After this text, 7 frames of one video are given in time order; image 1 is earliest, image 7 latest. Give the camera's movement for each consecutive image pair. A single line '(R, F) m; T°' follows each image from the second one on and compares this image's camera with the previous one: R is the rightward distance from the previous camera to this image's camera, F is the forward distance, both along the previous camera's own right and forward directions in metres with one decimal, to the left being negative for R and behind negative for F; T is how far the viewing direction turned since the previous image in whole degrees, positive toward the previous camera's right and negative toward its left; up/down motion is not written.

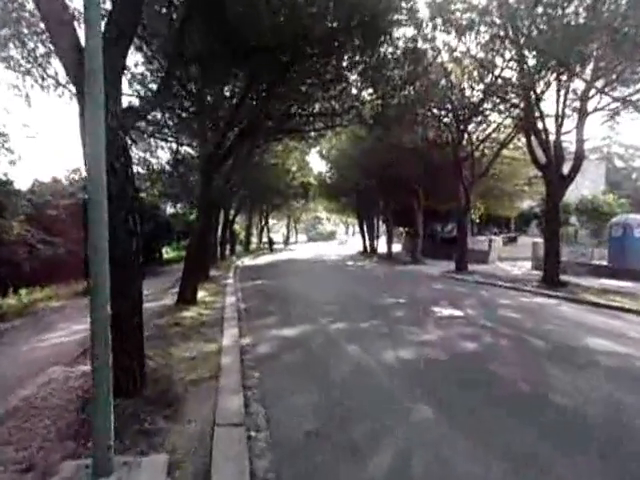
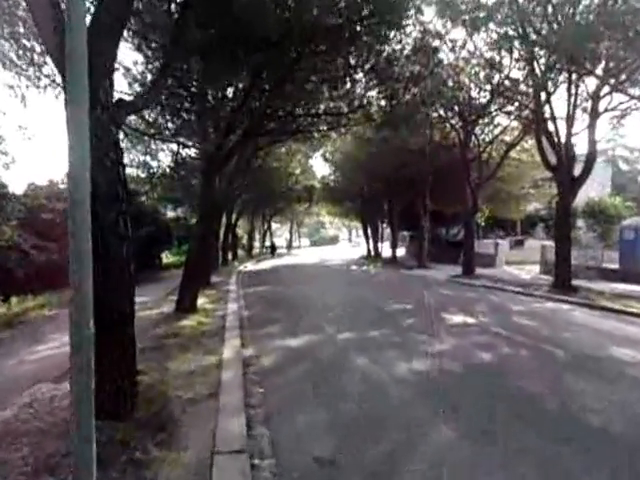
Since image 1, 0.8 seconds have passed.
(-0.1, +0.7) m; 0°
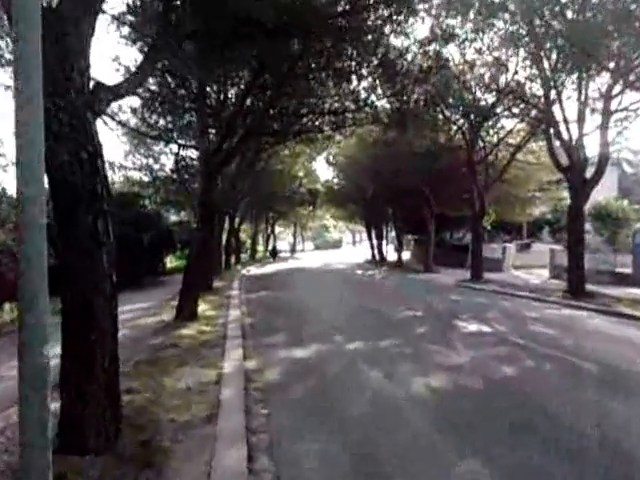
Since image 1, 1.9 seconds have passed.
(0.0, +0.8) m; 0°
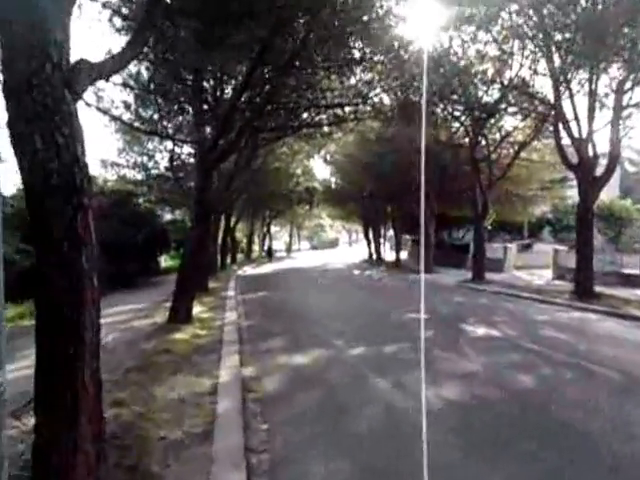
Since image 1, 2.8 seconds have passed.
(-0.1, +0.7) m; 0°
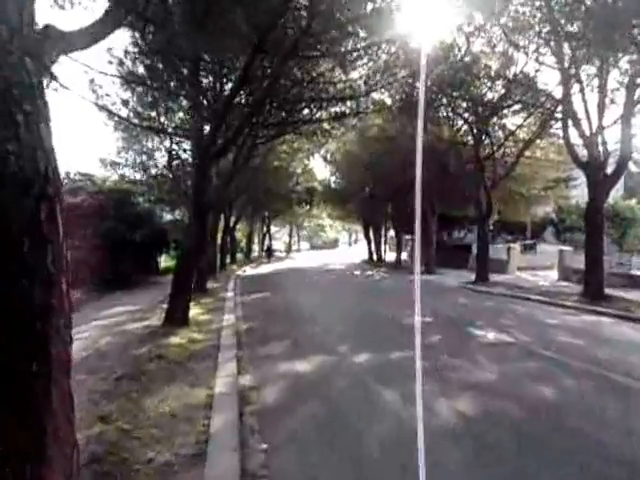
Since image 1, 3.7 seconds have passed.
(0.0, +0.7) m; 0°
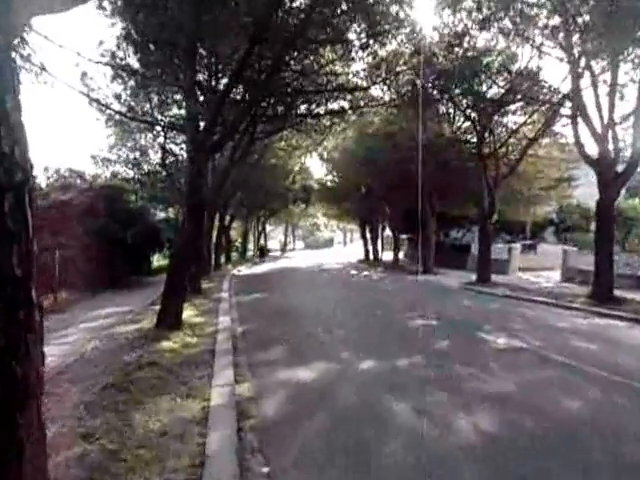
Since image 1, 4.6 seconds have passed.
(-0.1, +0.7) m; 0°
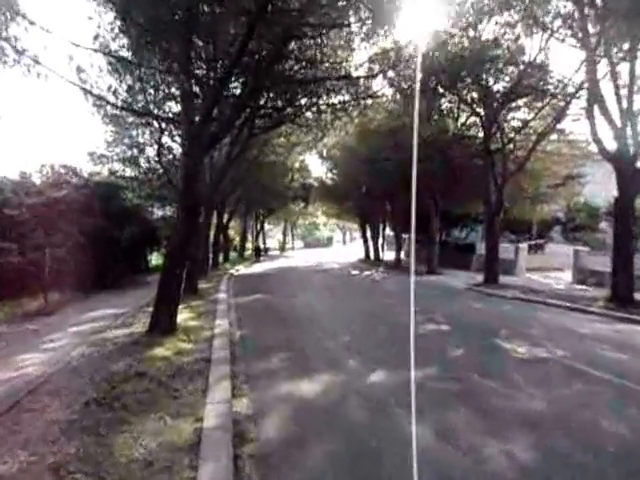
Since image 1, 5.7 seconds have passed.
(-0.1, +1.0) m; 0°
